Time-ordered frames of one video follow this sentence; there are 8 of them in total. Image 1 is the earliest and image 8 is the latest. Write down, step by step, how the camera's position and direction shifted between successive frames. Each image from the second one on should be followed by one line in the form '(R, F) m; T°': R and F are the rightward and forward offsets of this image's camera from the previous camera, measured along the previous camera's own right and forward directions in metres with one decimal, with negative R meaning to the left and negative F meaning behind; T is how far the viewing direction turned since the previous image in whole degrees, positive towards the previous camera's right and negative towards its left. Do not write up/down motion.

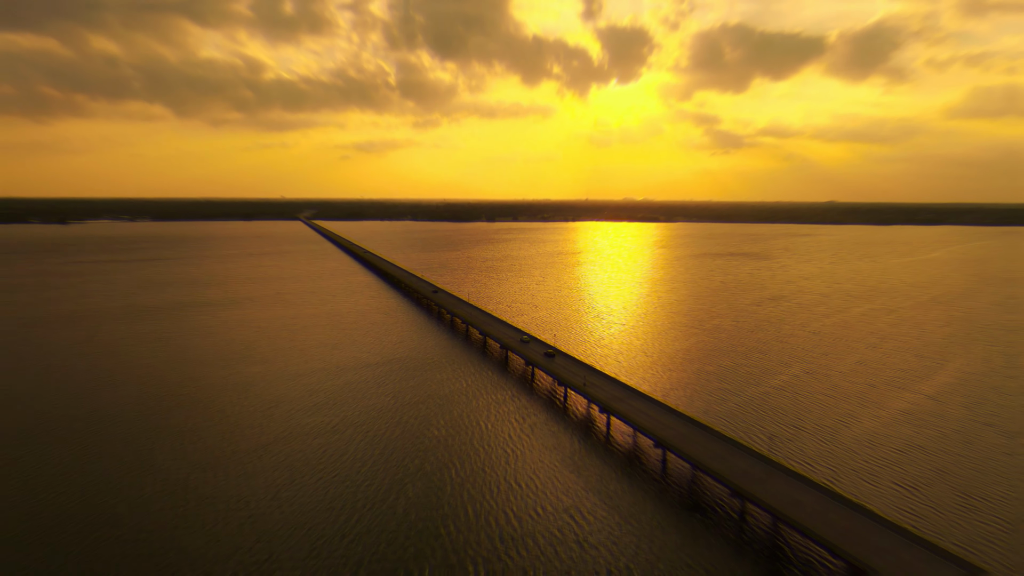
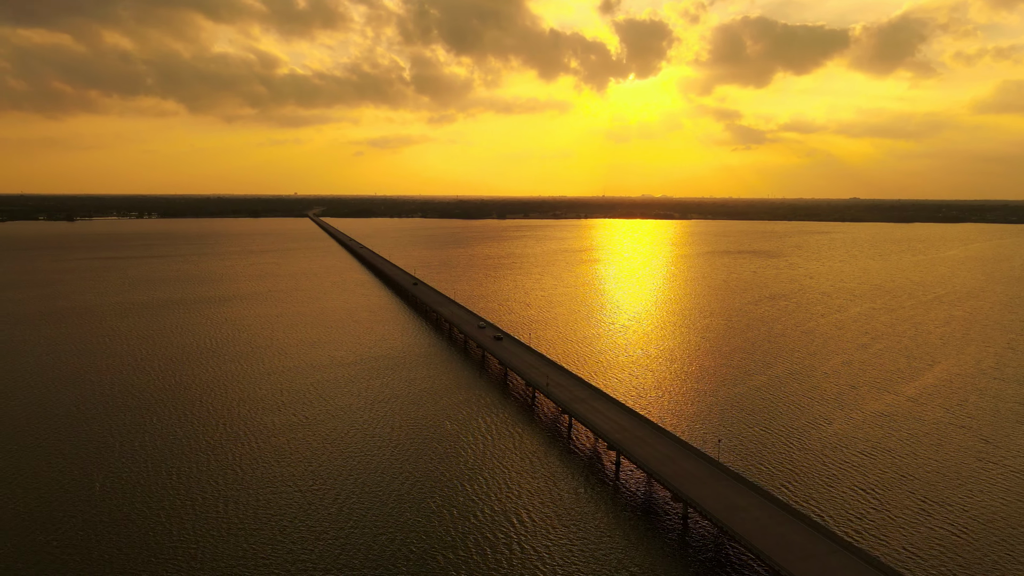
(+1.8, +0.6) m; -1°
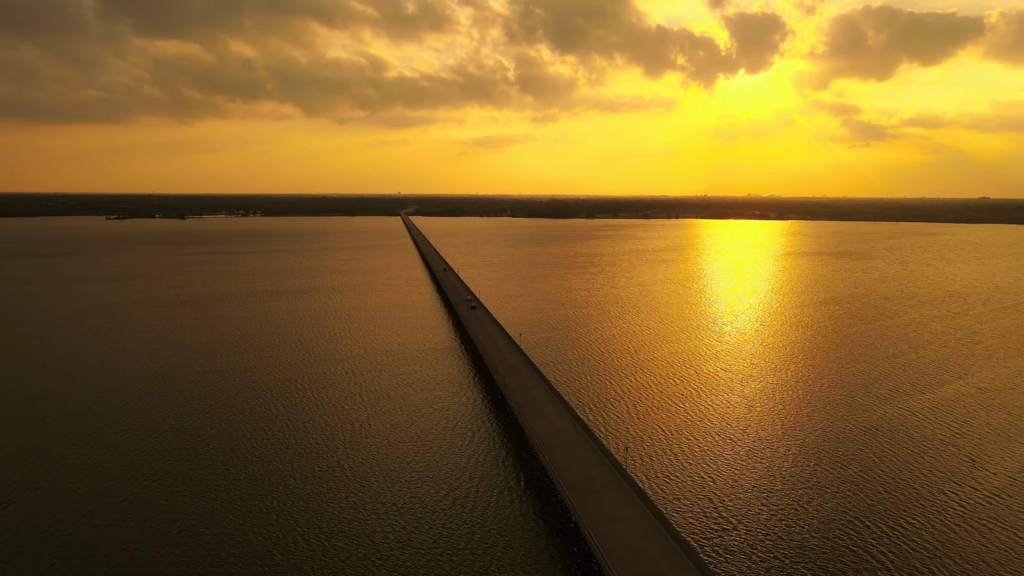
(+3.8, -0.7) m; -8°
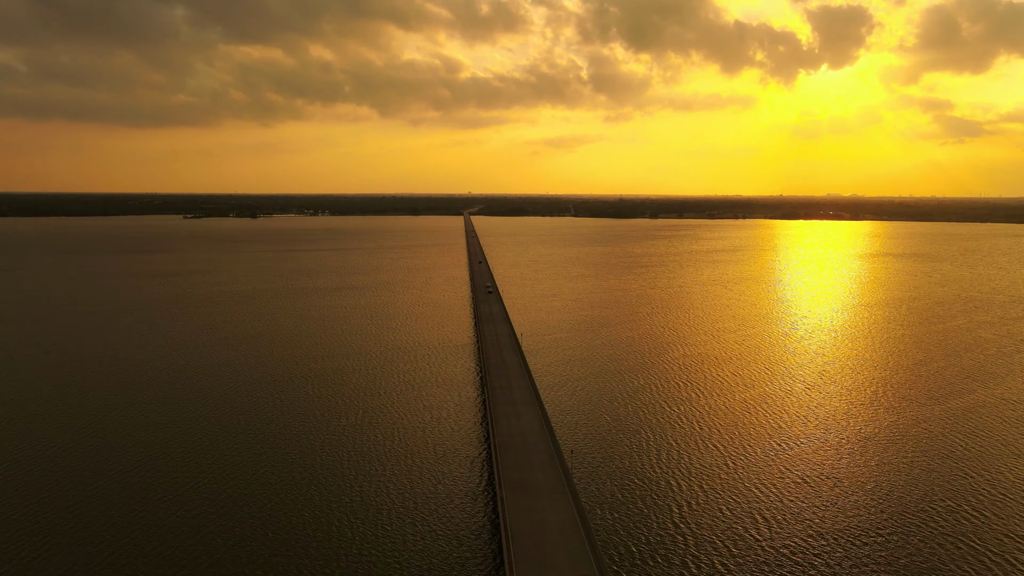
(+1.7, -0.4) m; -6°
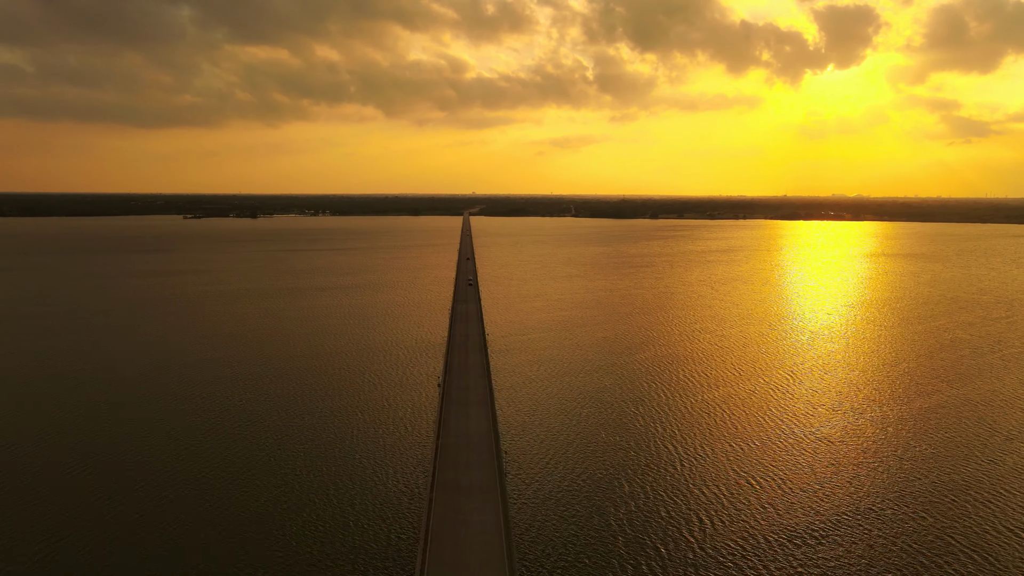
(+1.0, 0.0) m; 0°
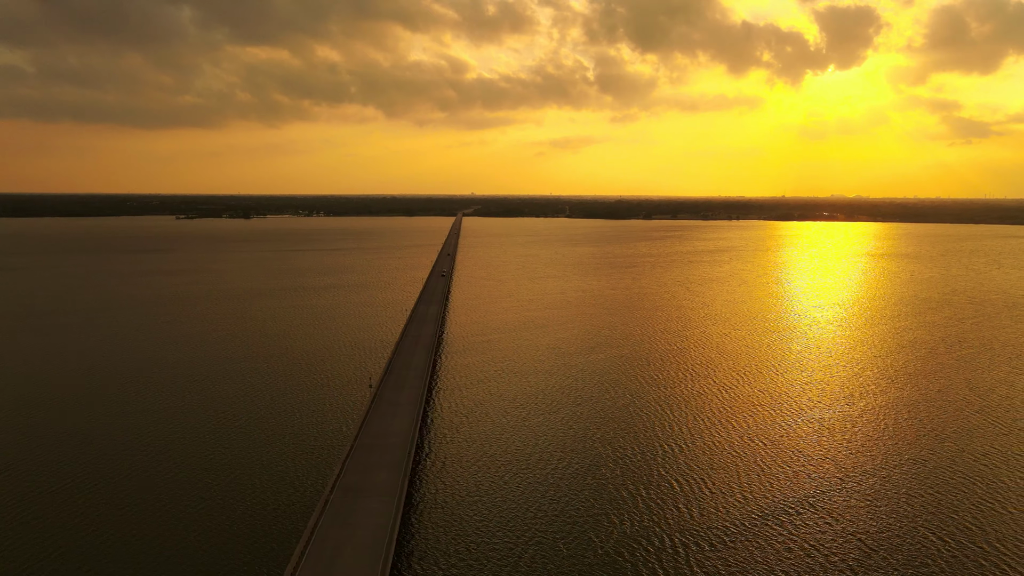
(+1.4, +0.1) m; +1°
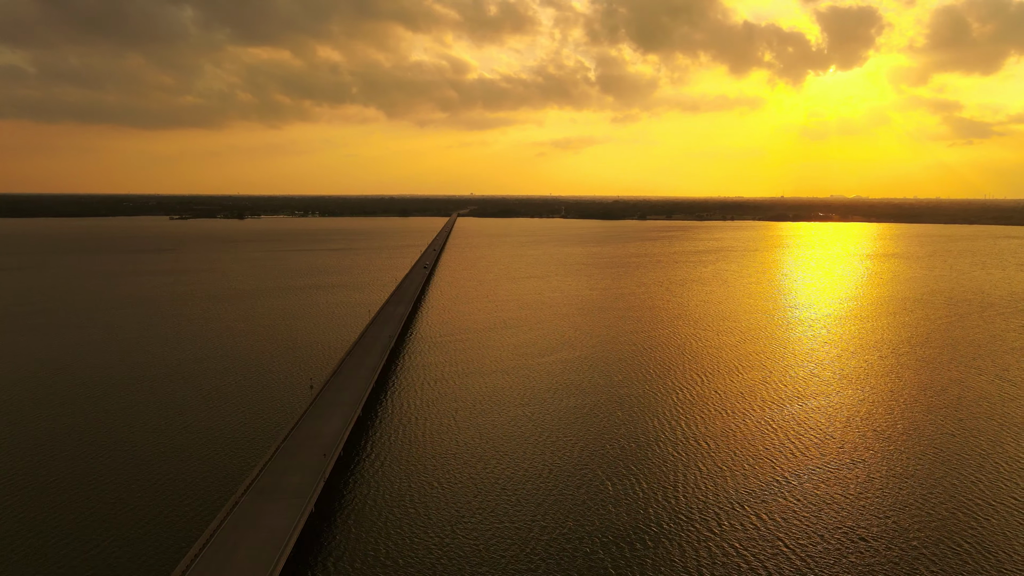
(+1.2, 0.0) m; 0°
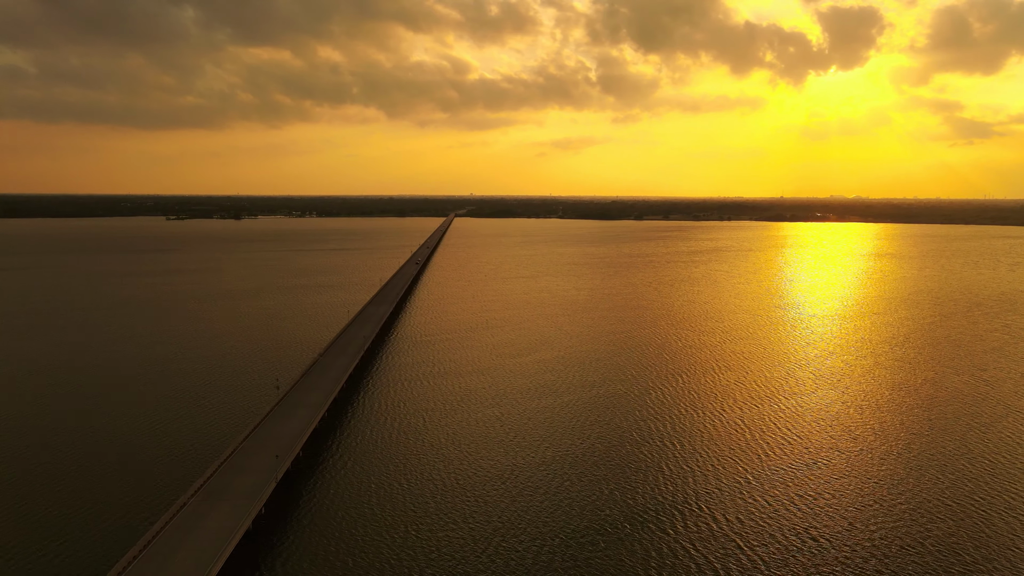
(+0.7, 0.0) m; 0°
